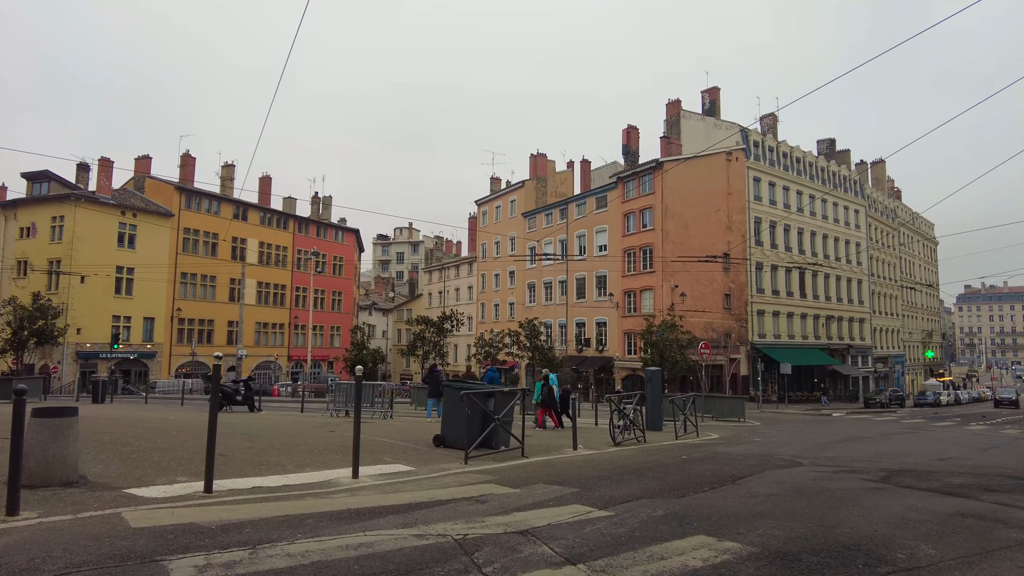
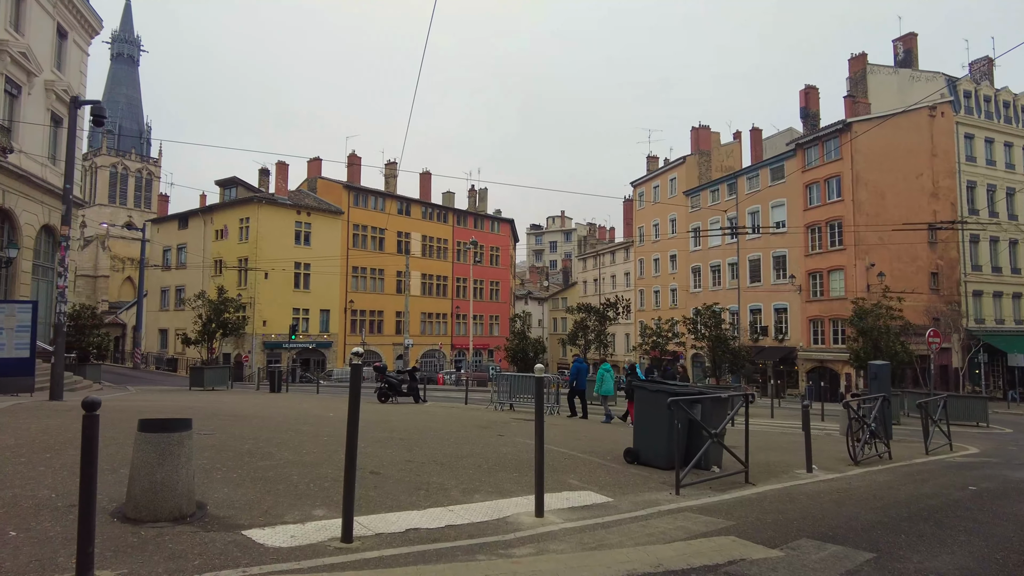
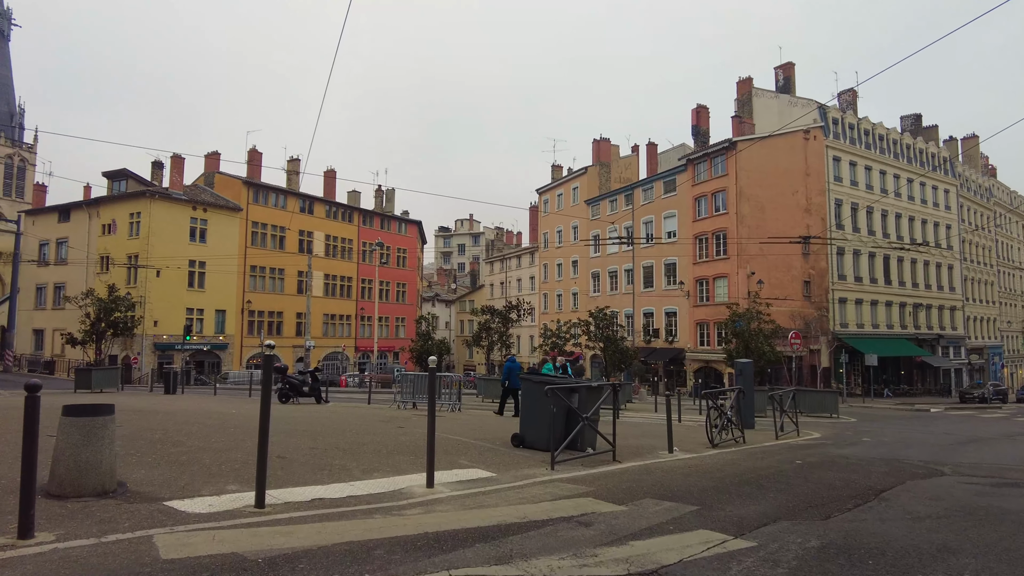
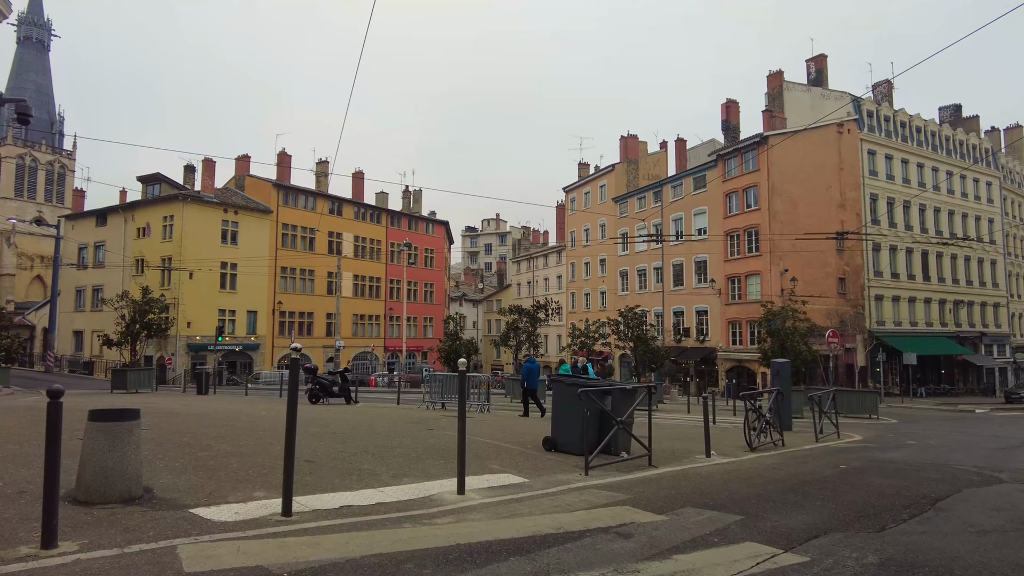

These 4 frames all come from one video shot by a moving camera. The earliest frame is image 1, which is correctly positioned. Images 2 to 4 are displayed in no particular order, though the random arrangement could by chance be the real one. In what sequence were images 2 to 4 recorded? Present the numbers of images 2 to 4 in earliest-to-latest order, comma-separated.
3, 4, 2
